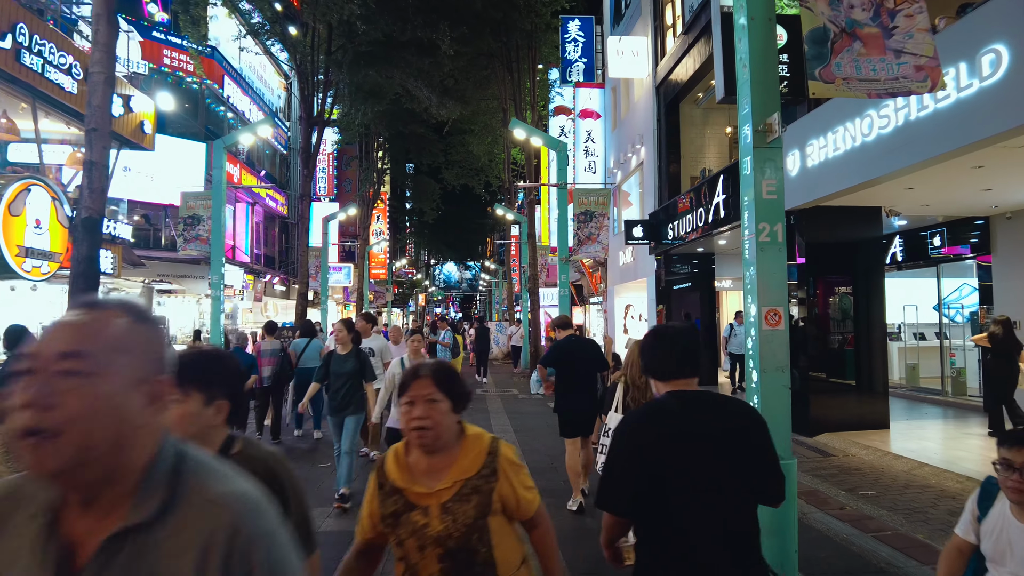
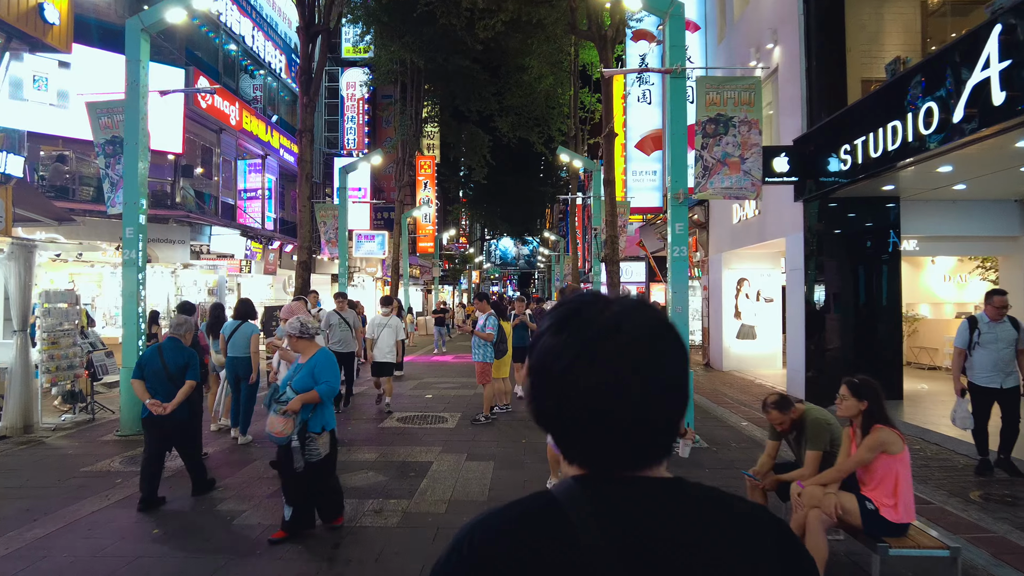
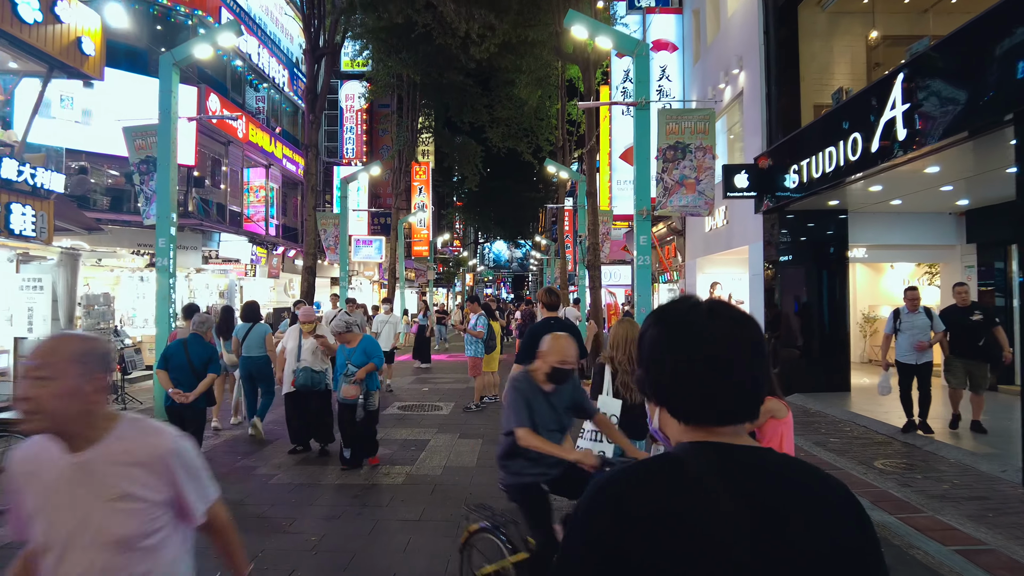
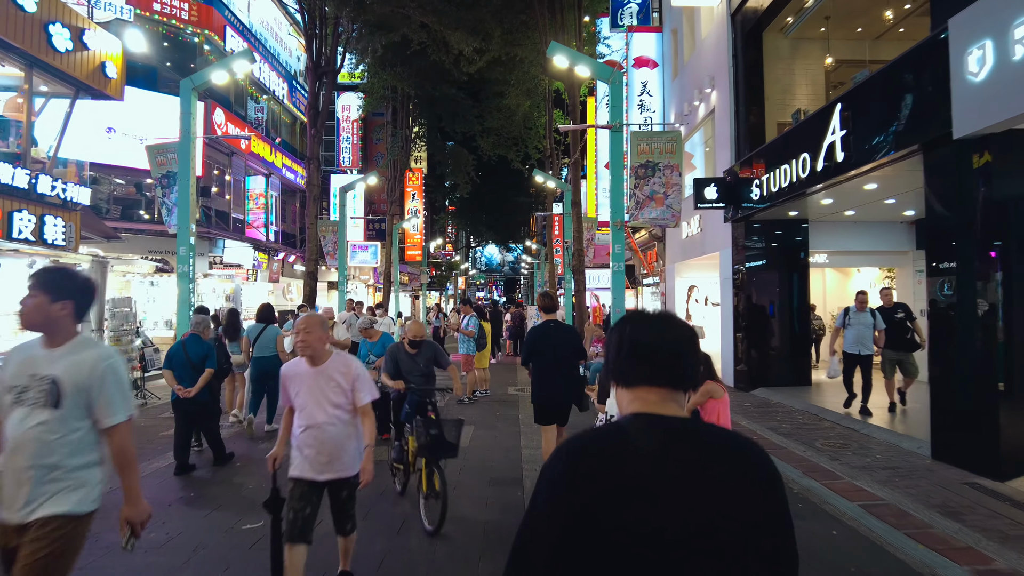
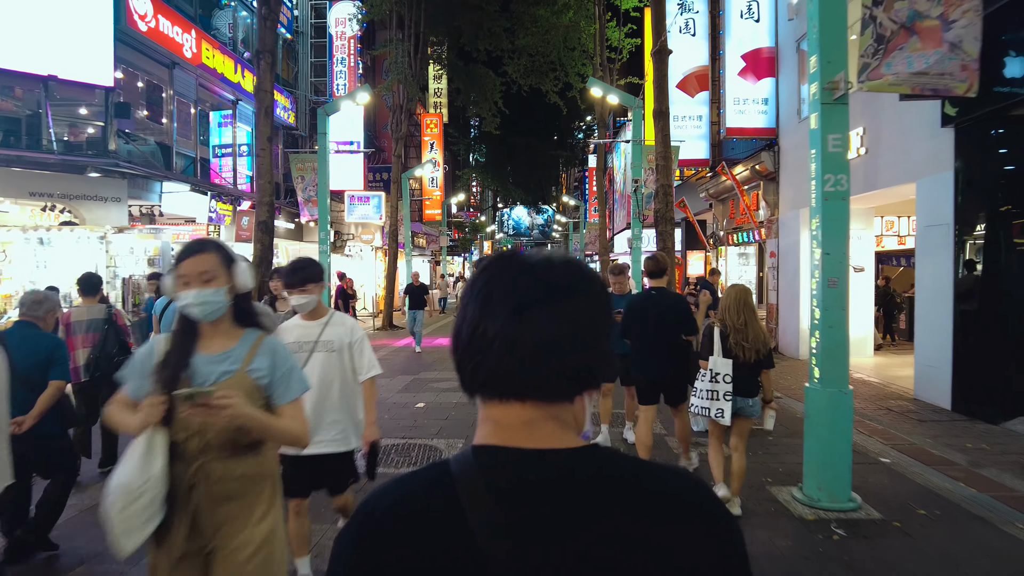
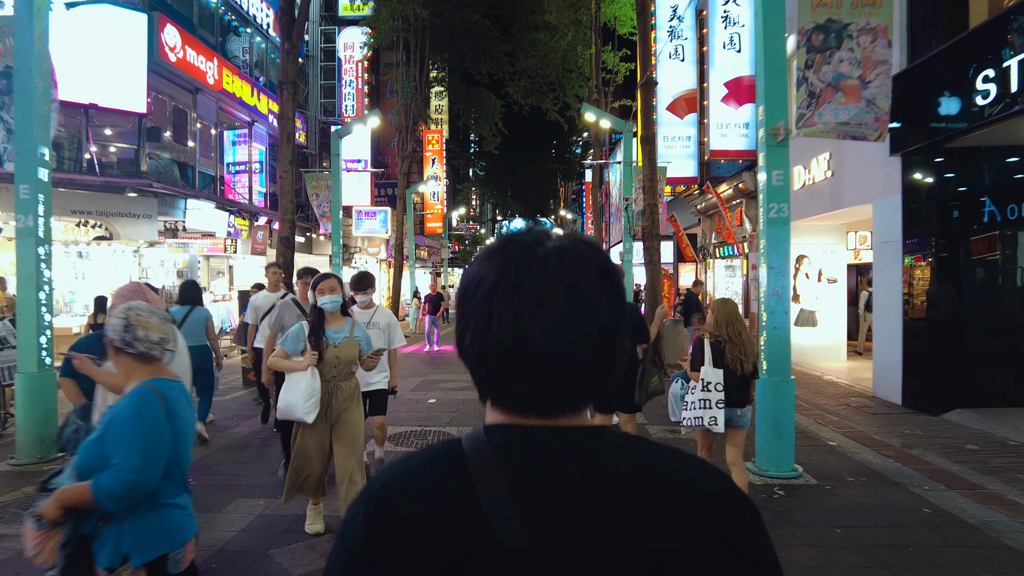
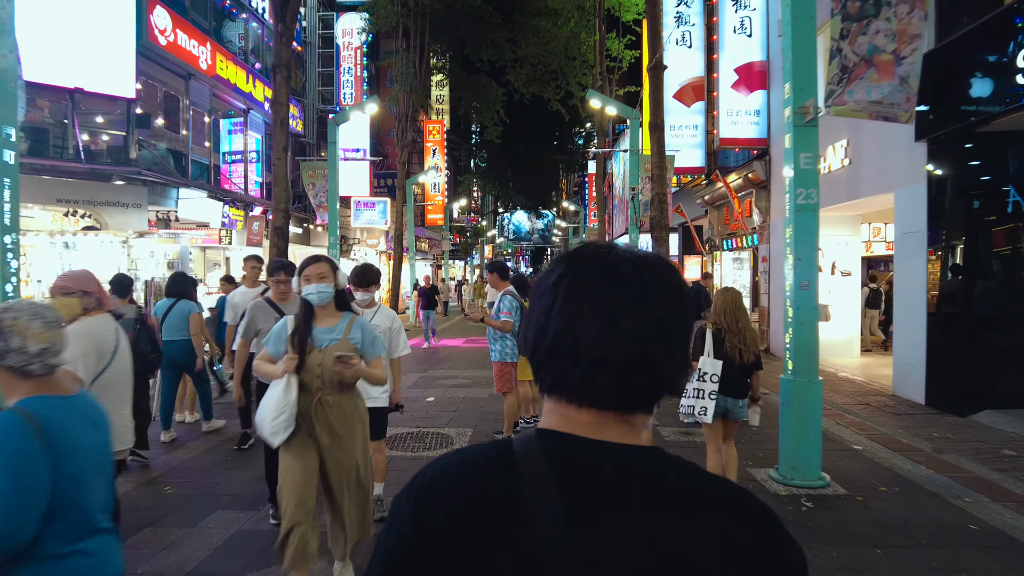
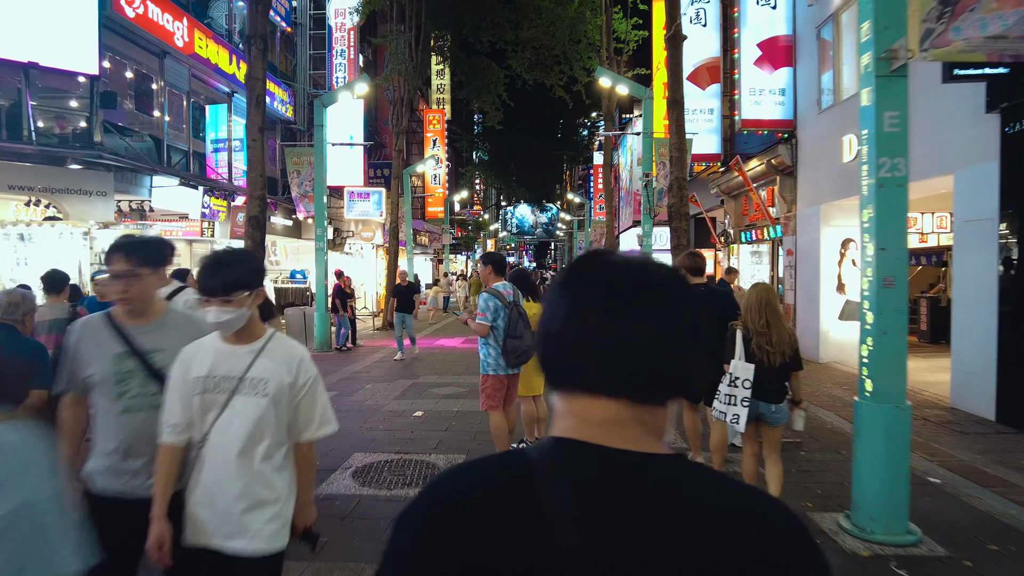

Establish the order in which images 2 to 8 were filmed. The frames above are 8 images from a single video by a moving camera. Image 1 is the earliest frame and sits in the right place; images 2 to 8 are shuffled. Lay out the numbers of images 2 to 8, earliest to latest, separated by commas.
4, 3, 2, 6, 7, 5, 8
